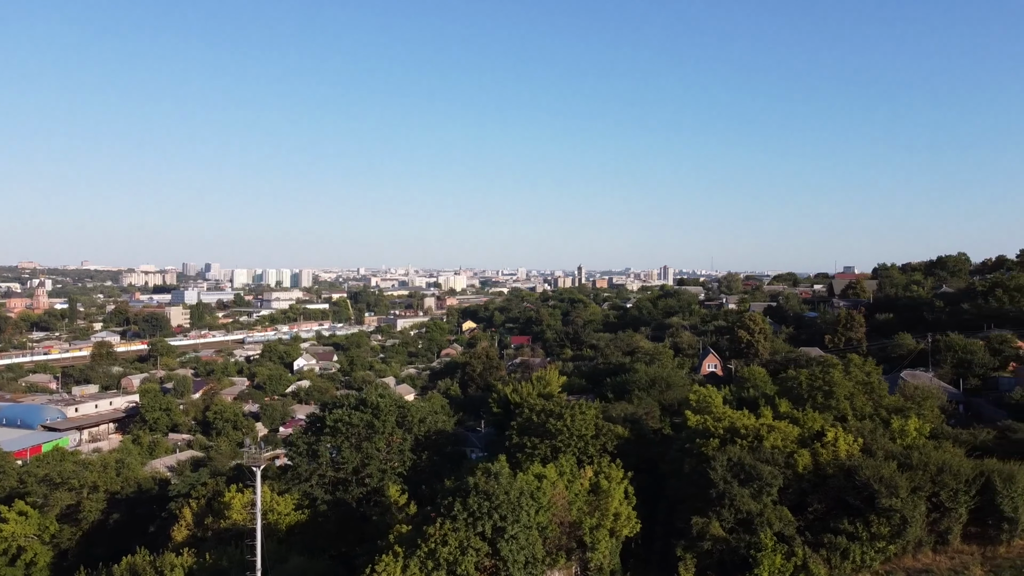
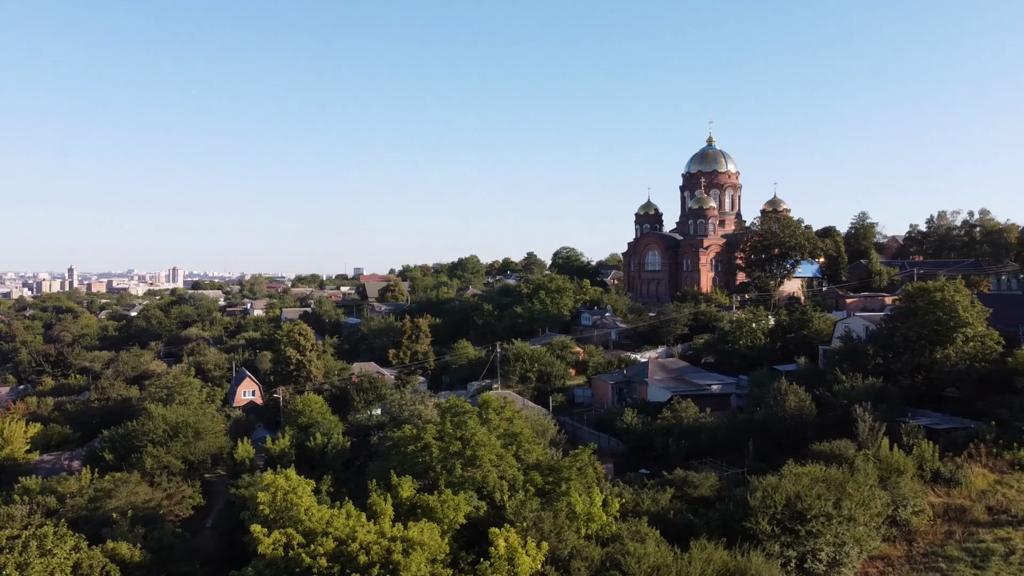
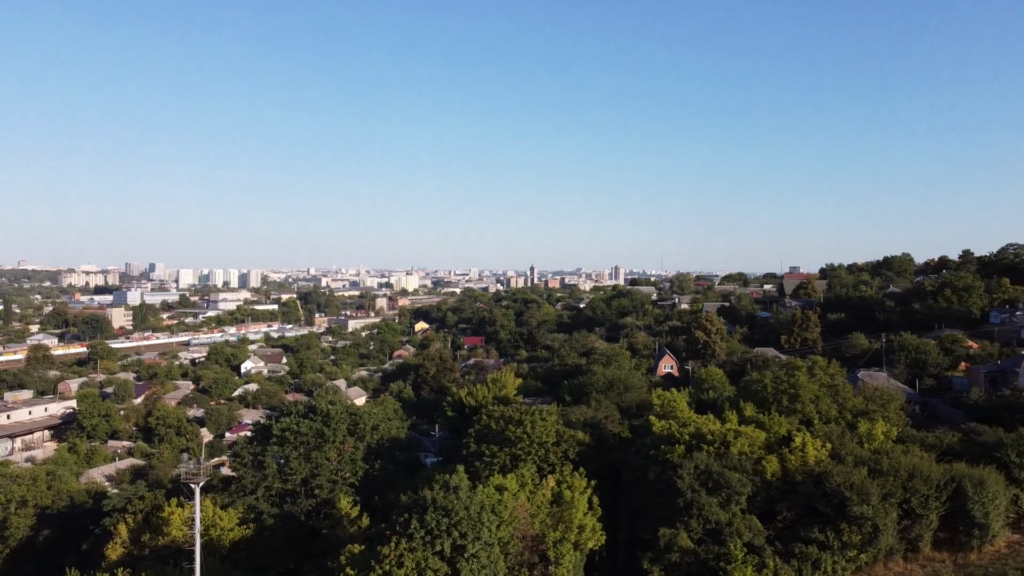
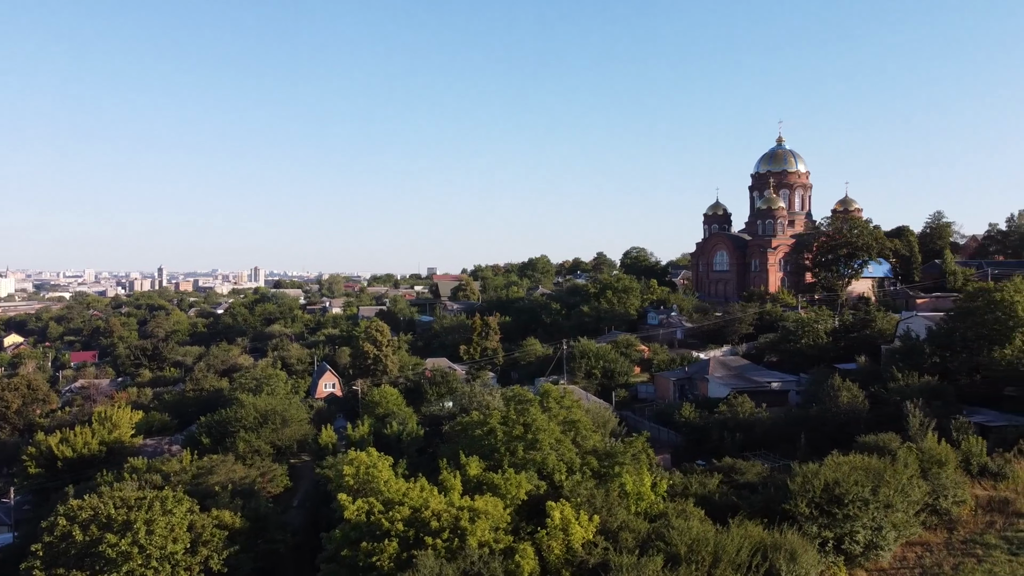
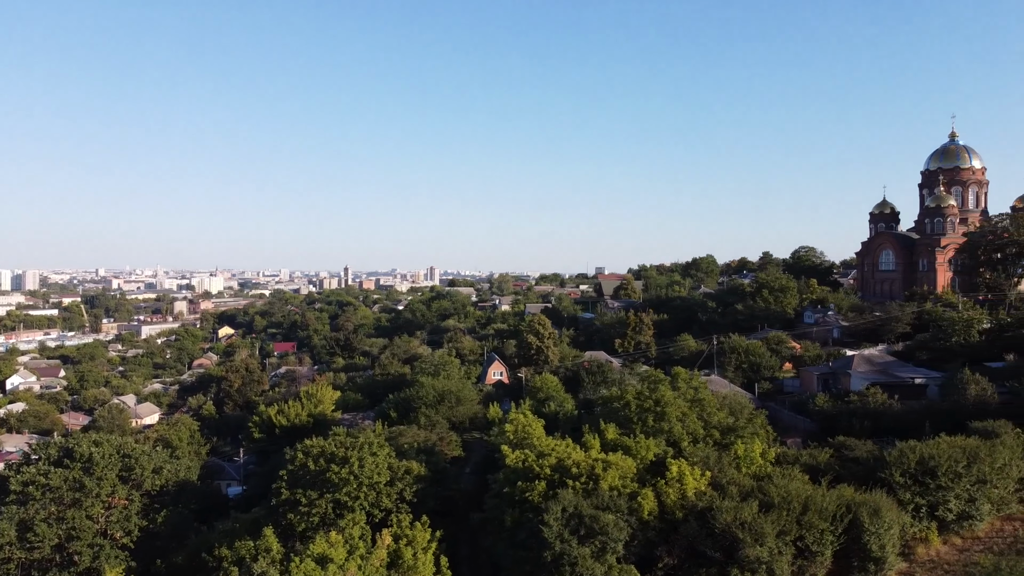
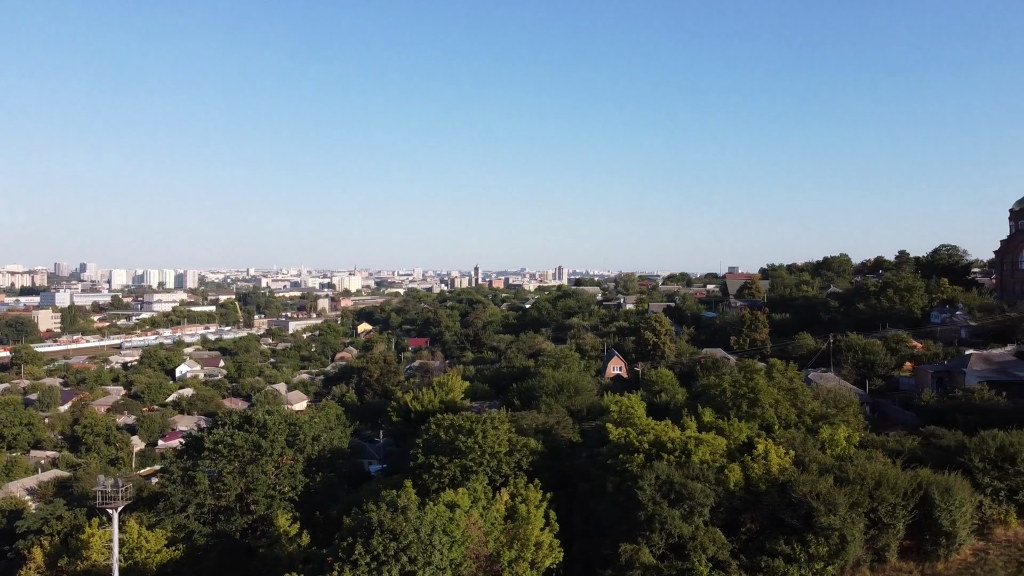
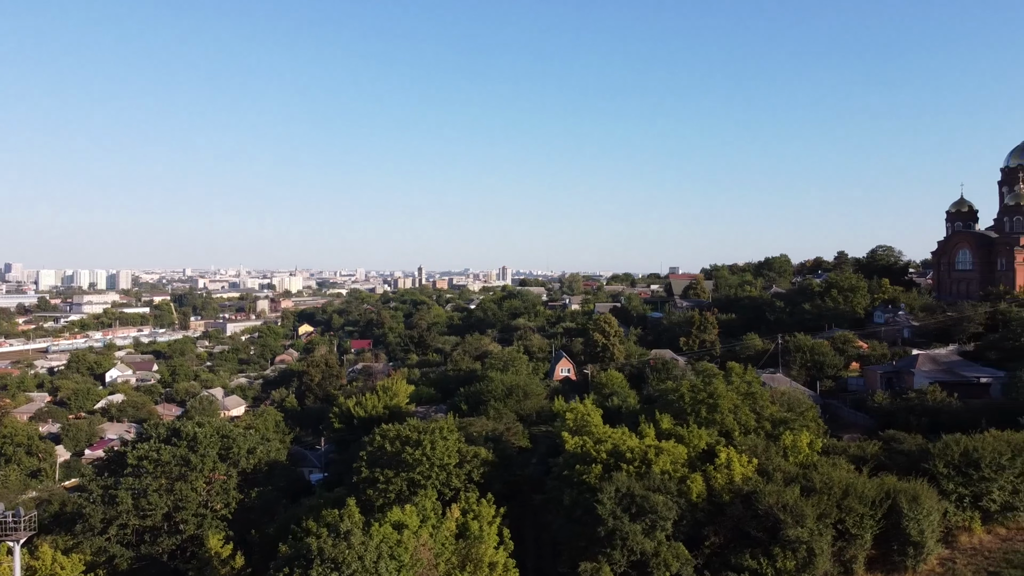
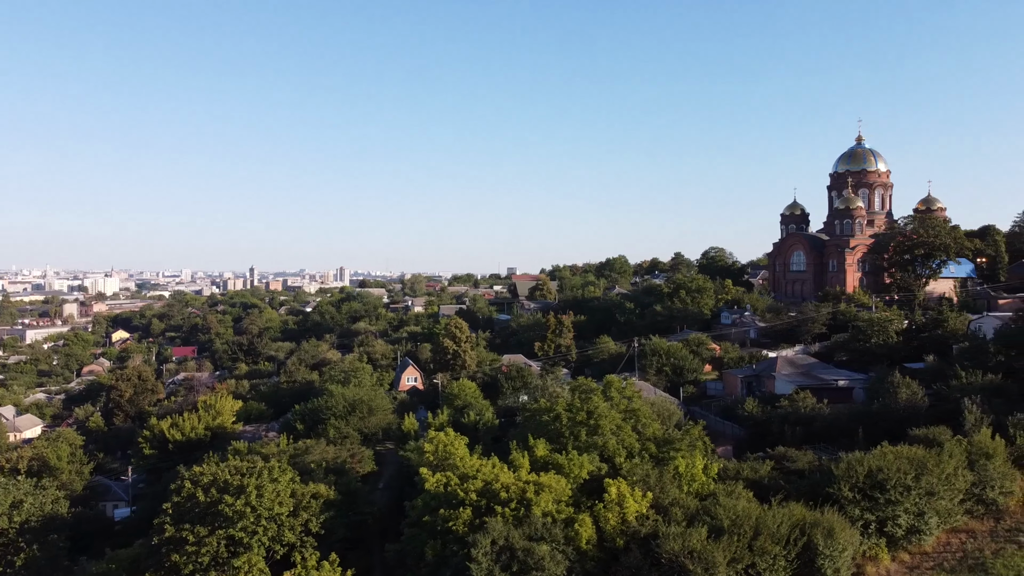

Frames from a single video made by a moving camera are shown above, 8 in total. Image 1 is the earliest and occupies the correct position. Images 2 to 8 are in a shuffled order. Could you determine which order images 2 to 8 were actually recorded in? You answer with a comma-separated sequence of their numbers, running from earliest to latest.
3, 6, 7, 5, 8, 4, 2
